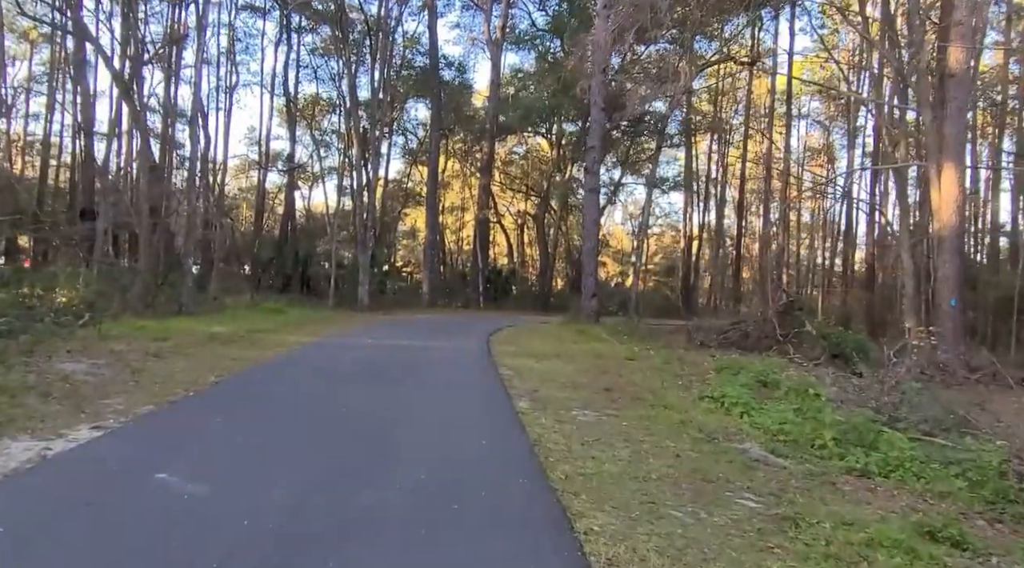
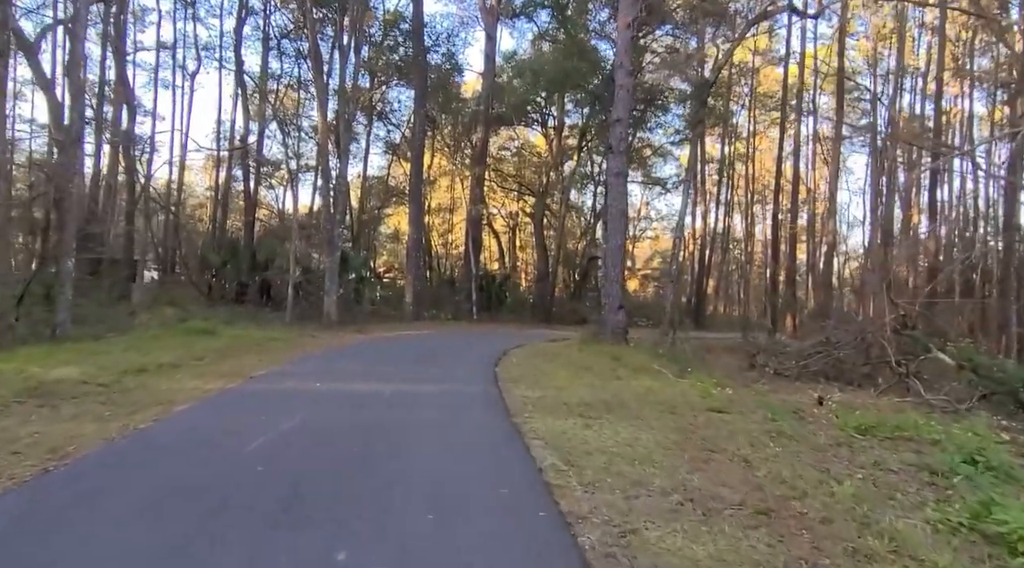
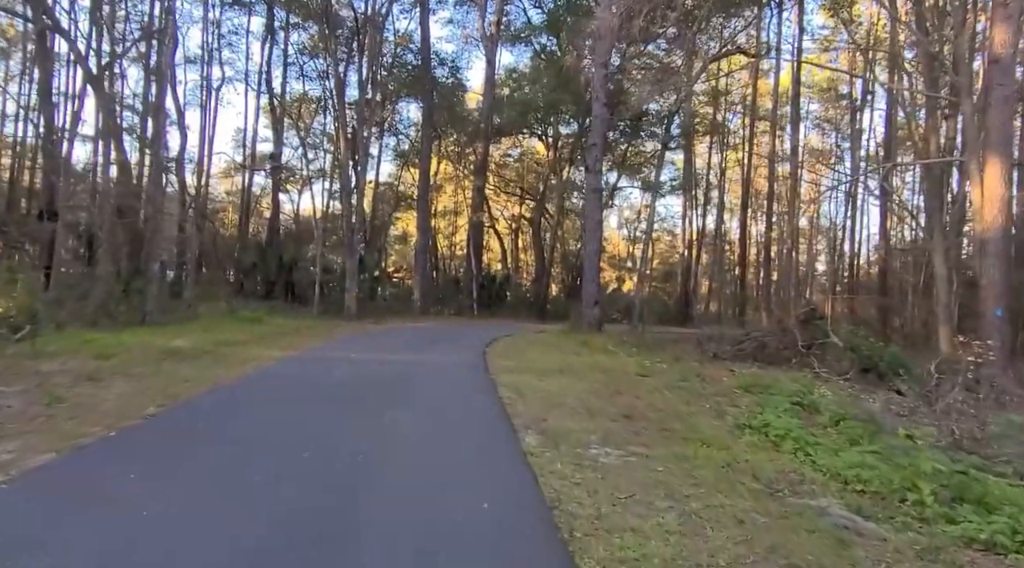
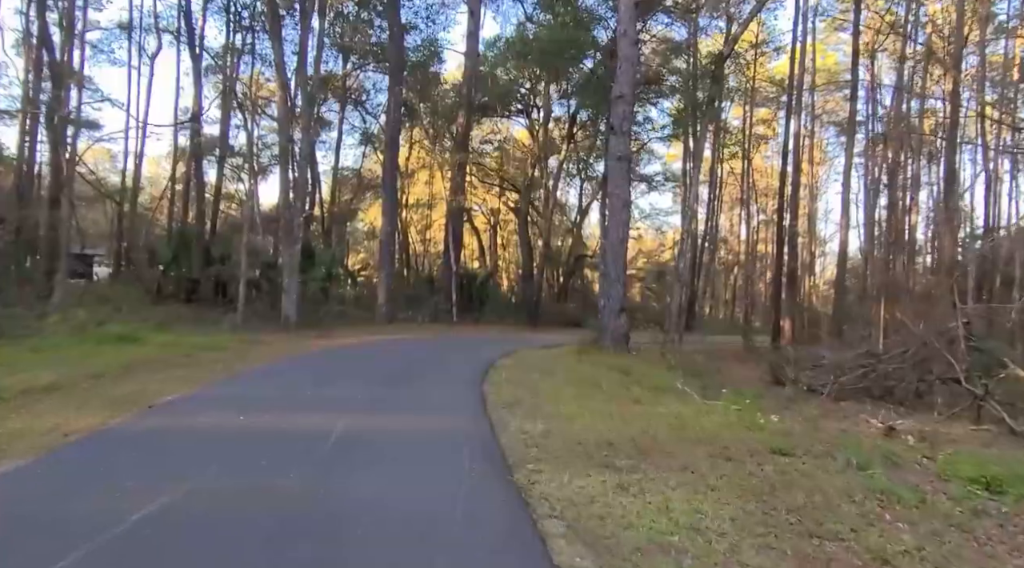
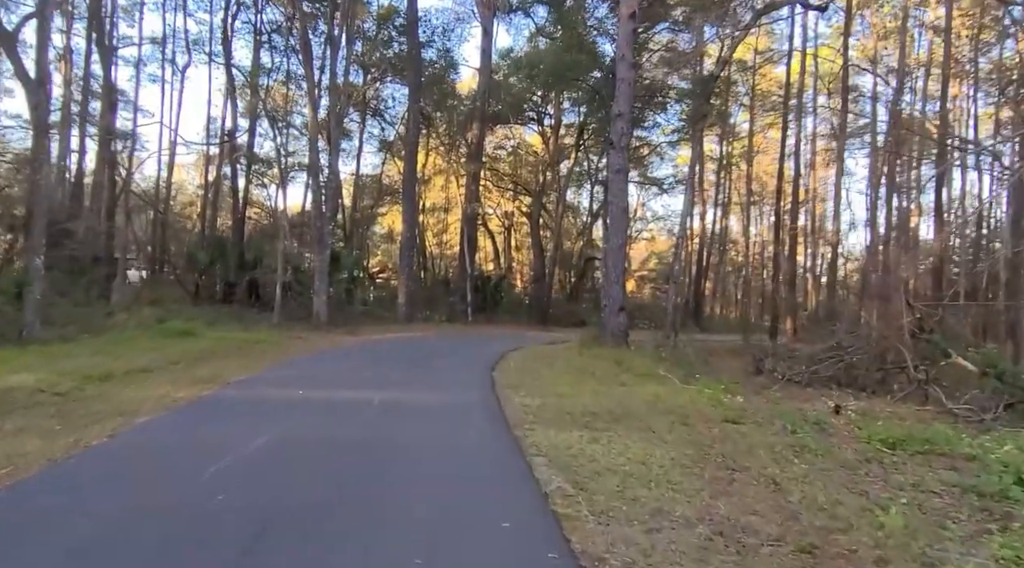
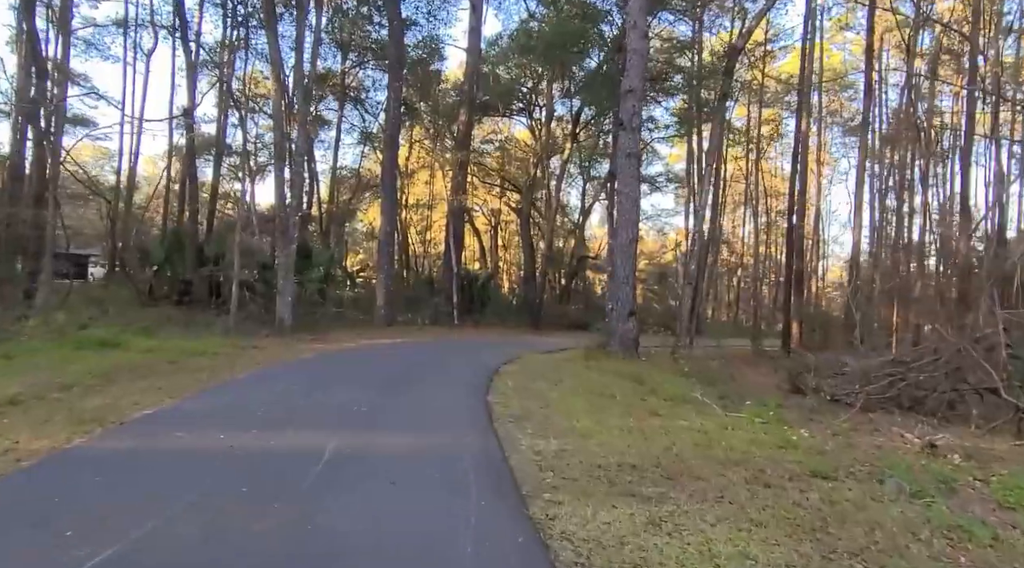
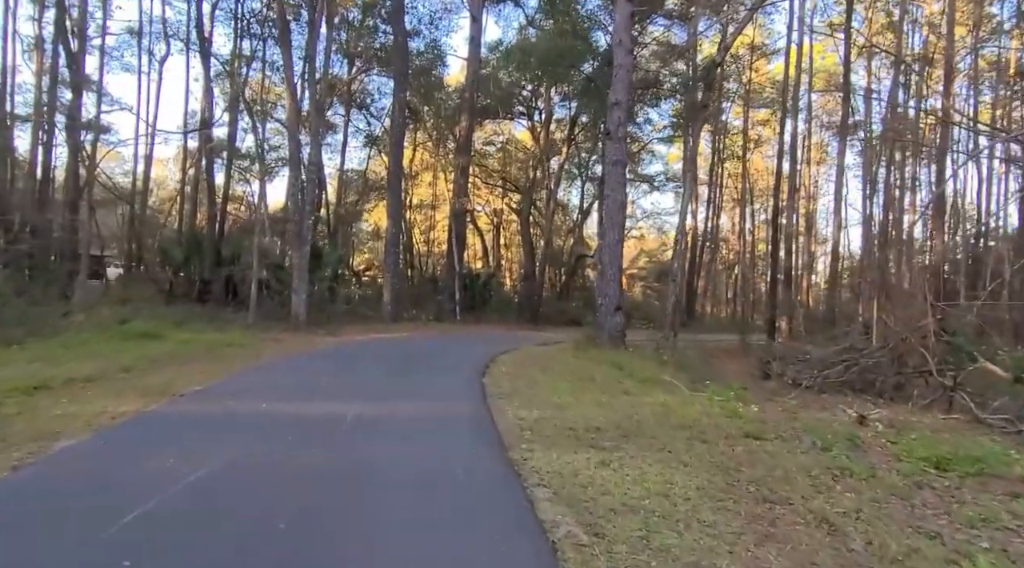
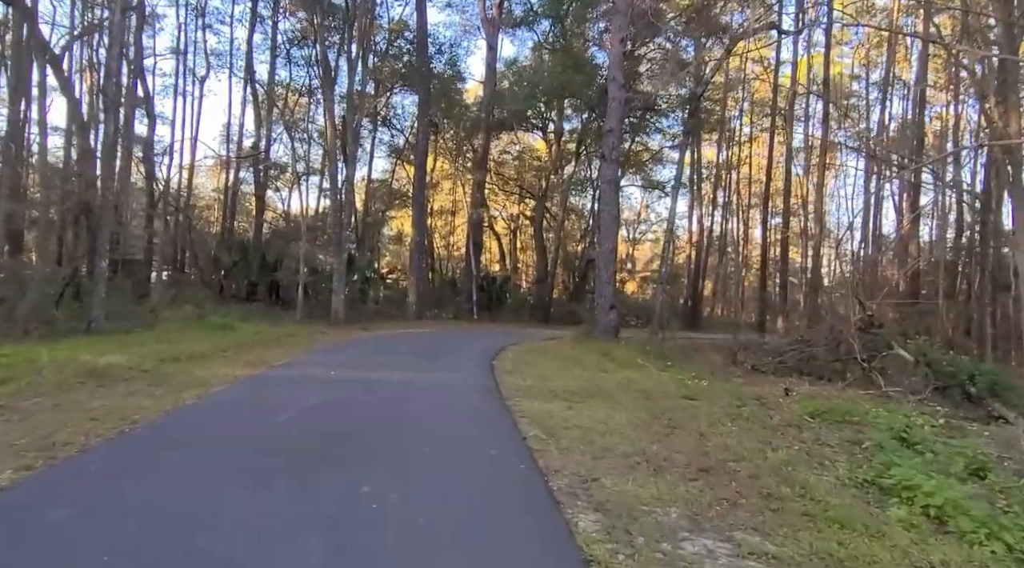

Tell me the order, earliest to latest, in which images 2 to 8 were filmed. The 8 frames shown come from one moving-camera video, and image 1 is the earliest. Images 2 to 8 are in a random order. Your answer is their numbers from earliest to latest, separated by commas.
3, 8, 2, 5, 7, 4, 6
